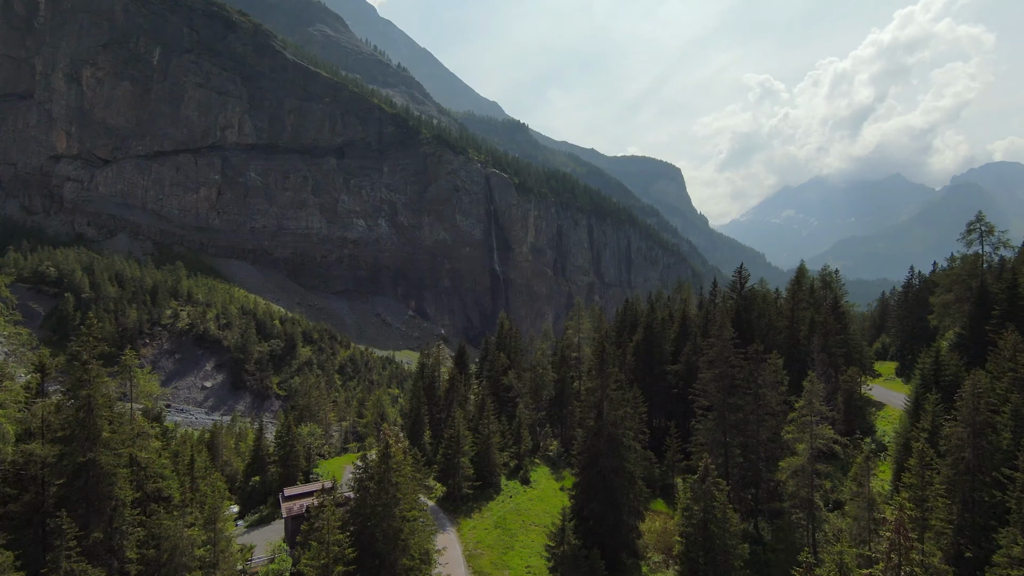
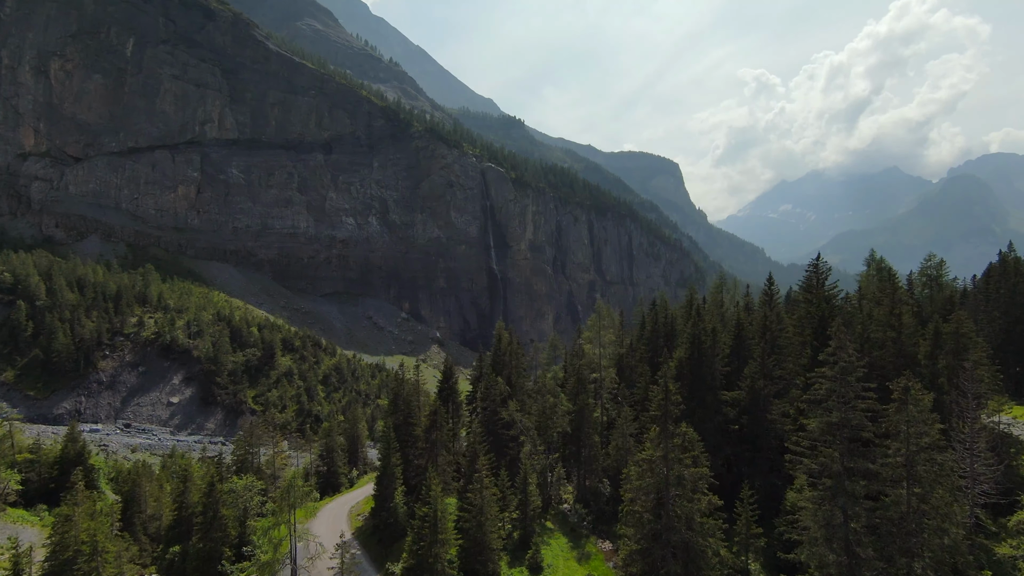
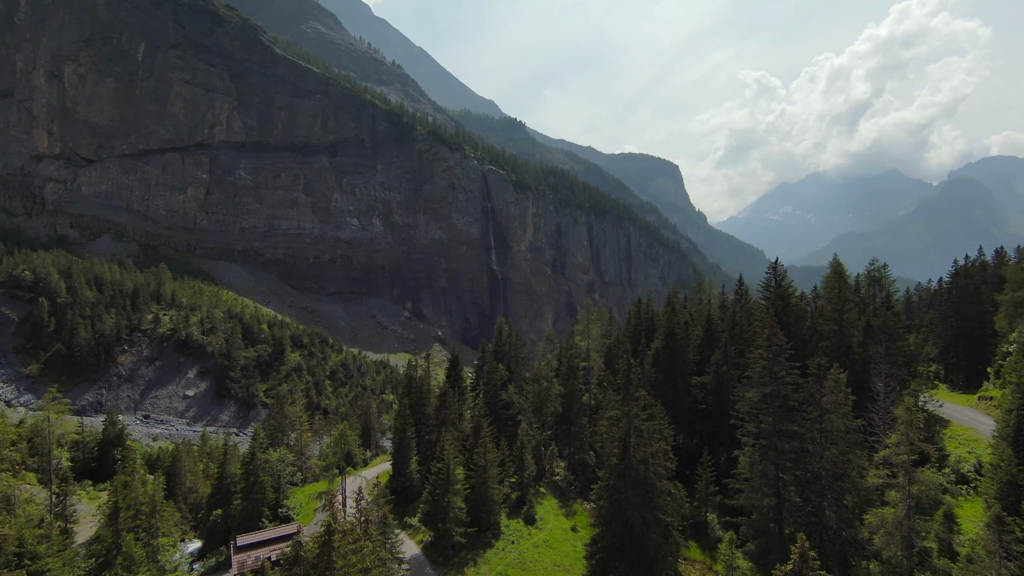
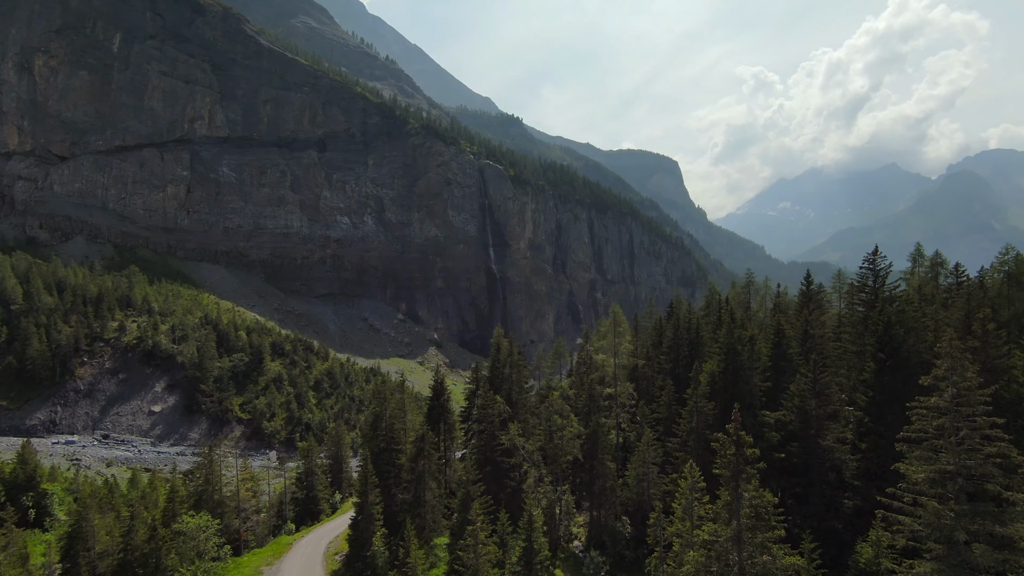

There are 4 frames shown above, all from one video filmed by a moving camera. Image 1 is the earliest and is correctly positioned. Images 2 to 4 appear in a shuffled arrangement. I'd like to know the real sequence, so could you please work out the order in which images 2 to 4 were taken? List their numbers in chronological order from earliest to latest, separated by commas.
3, 2, 4
